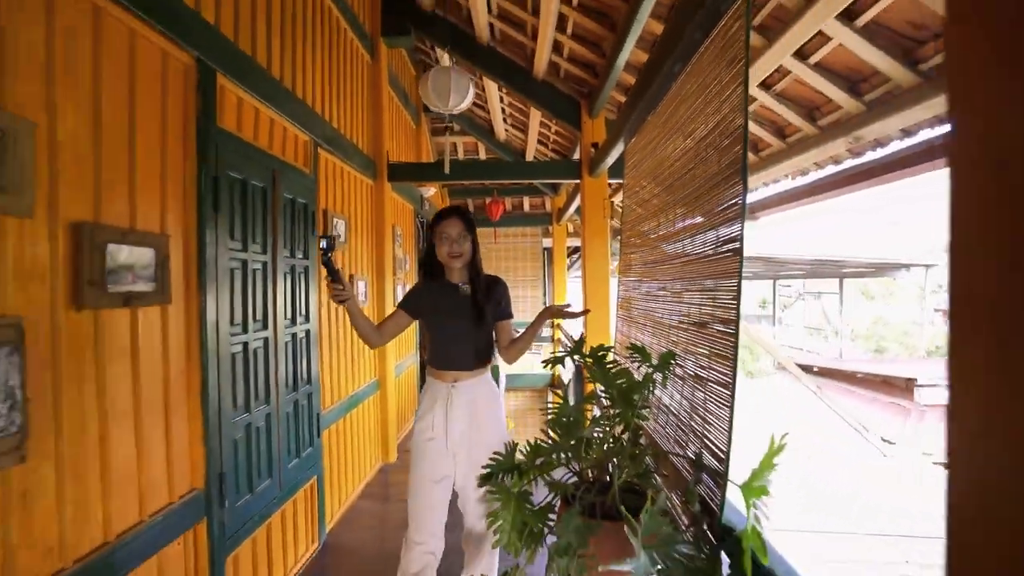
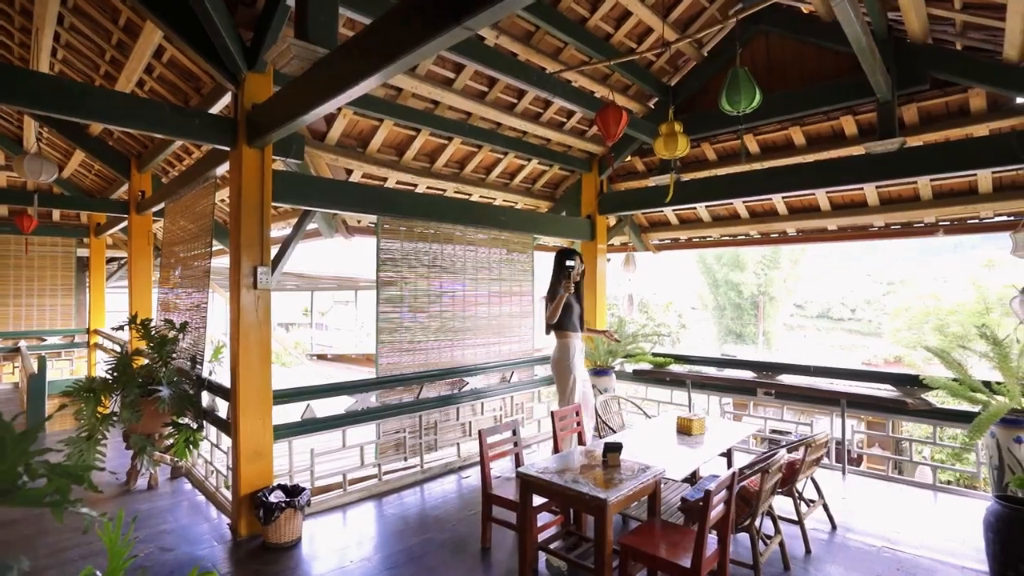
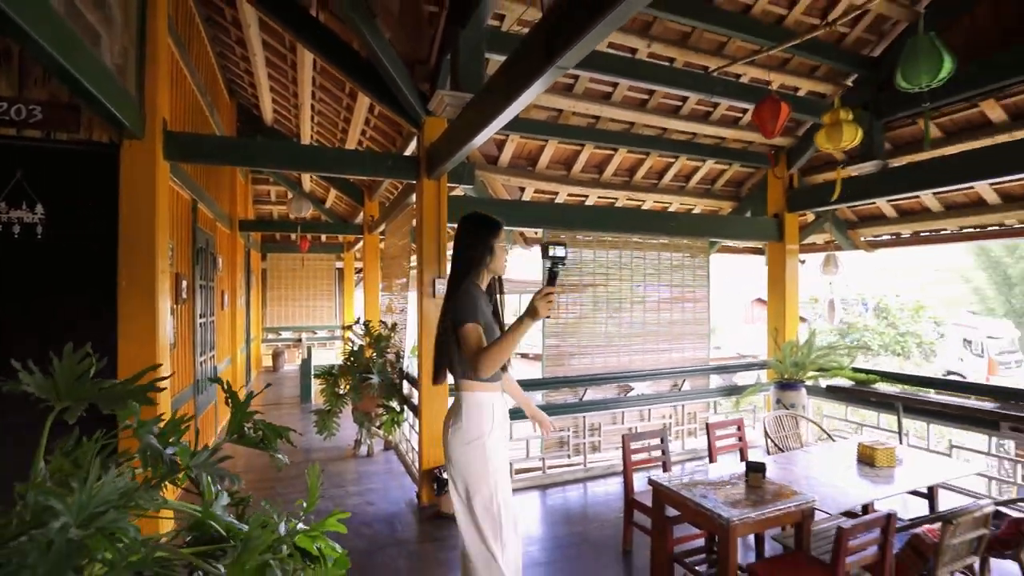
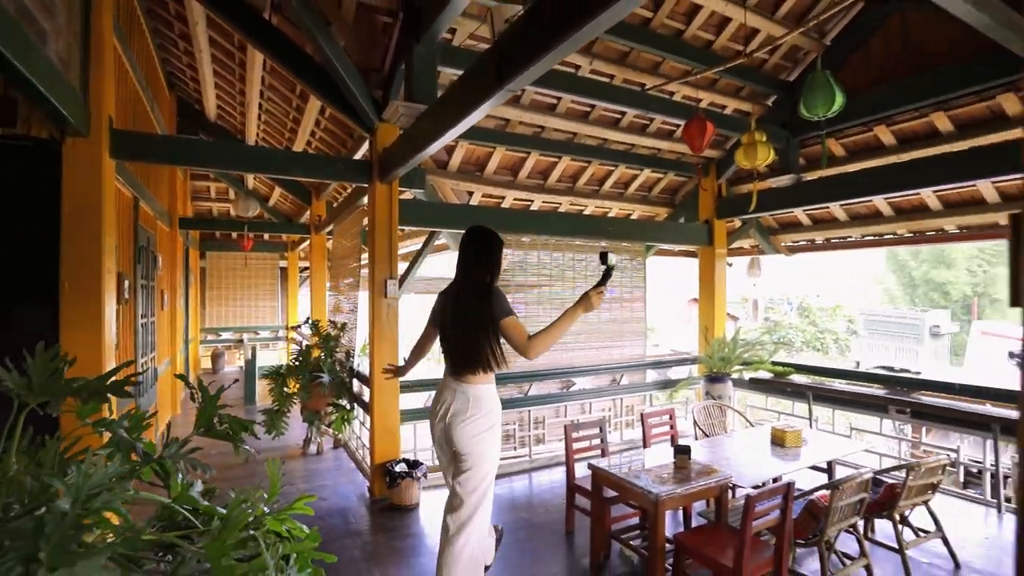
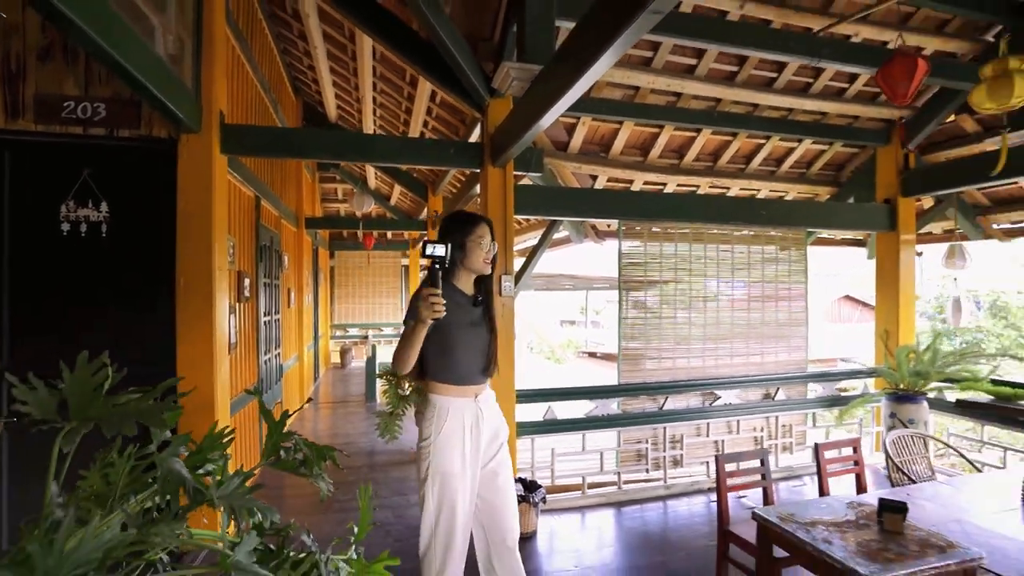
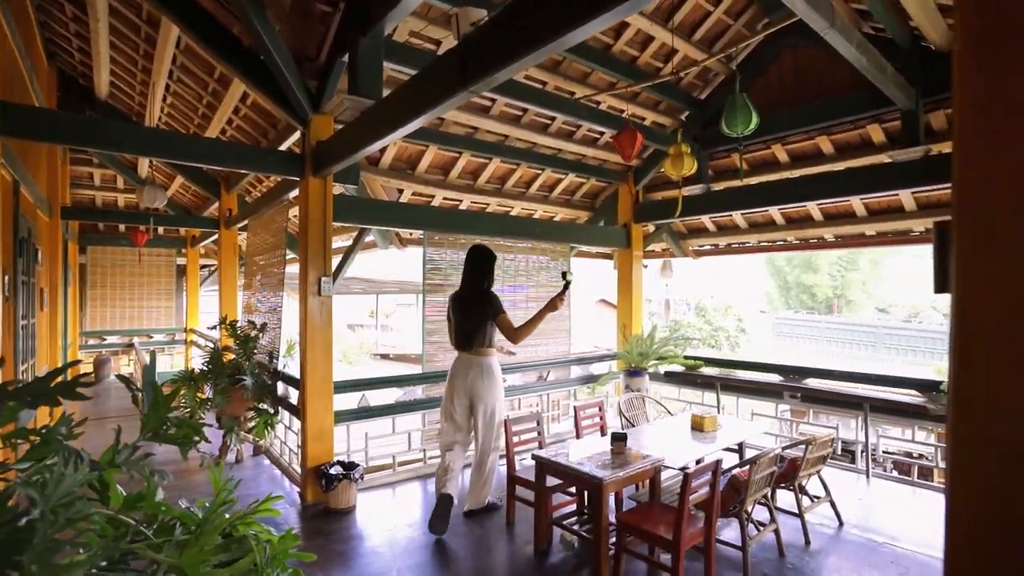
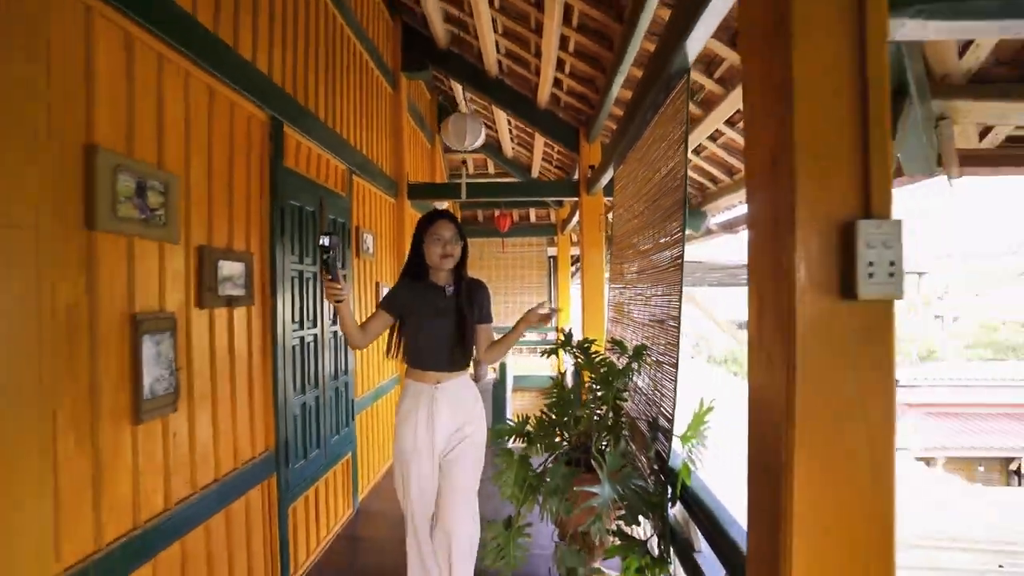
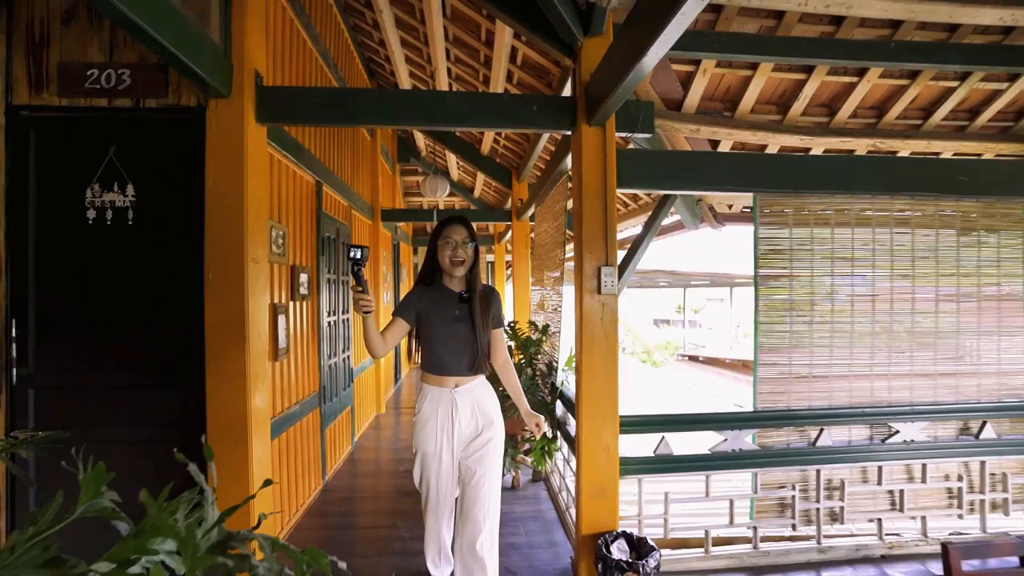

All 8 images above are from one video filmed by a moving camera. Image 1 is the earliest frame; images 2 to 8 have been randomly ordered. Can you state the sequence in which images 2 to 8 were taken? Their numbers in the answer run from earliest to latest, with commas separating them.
7, 8, 5, 3, 4, 6, 2
